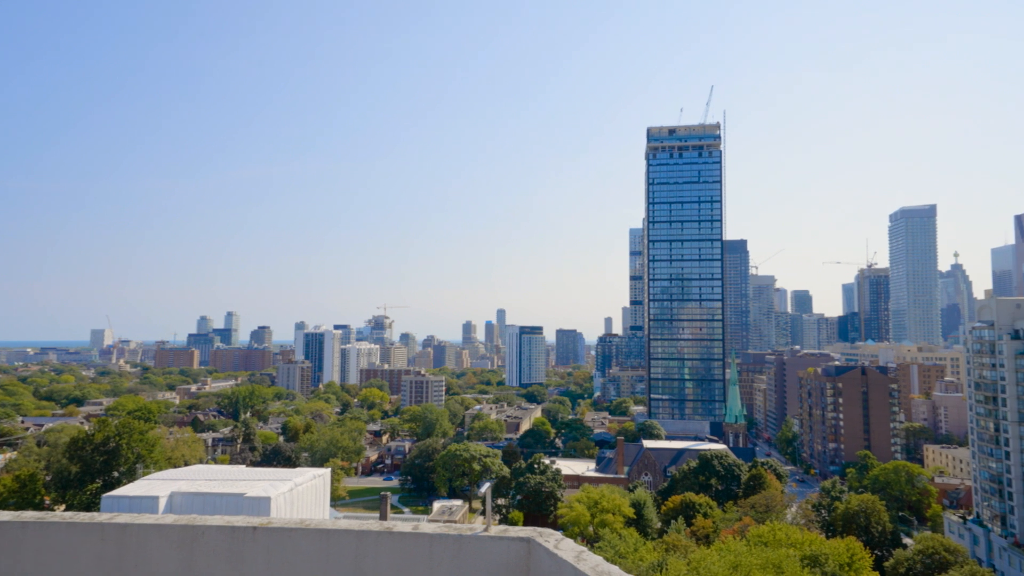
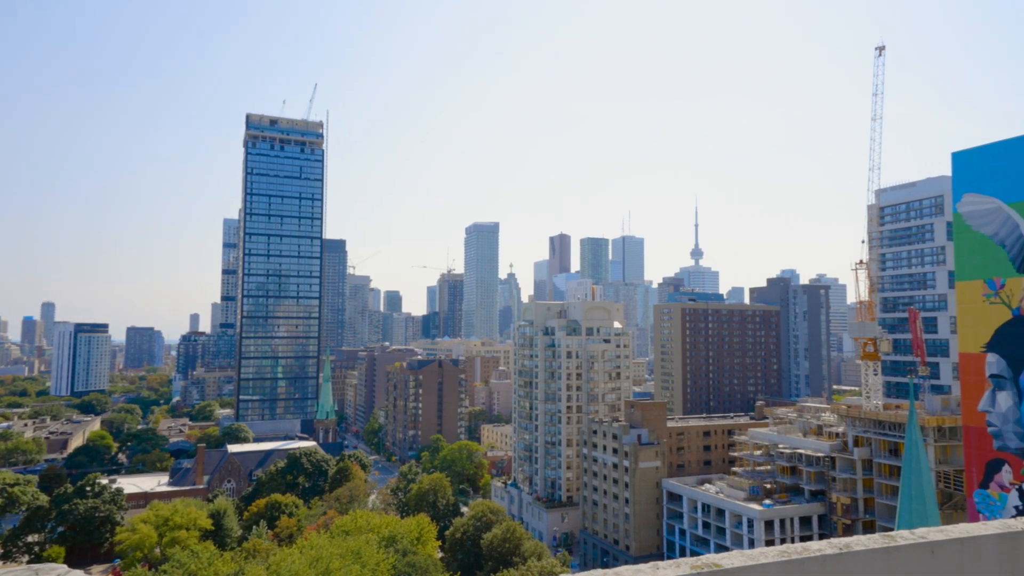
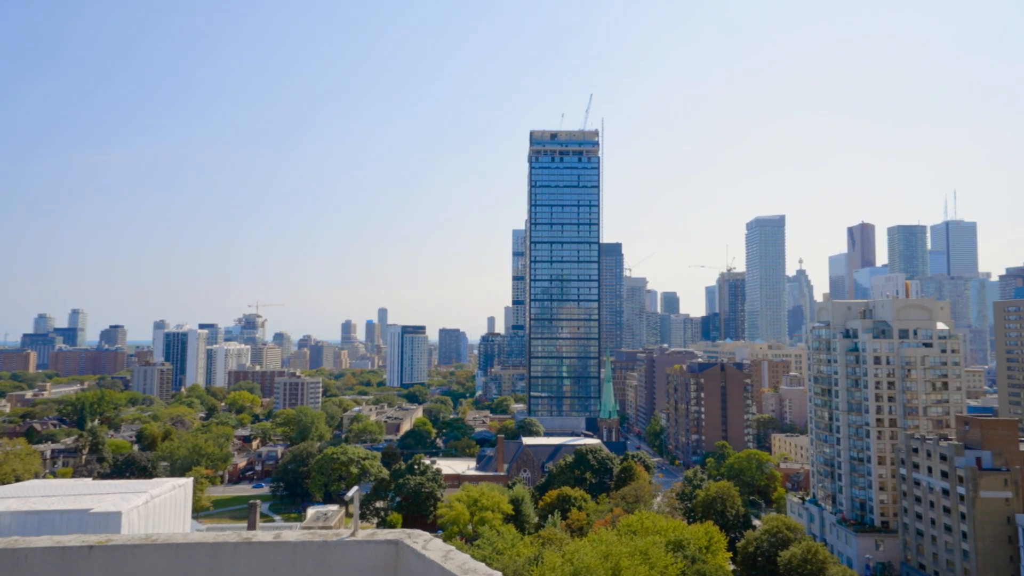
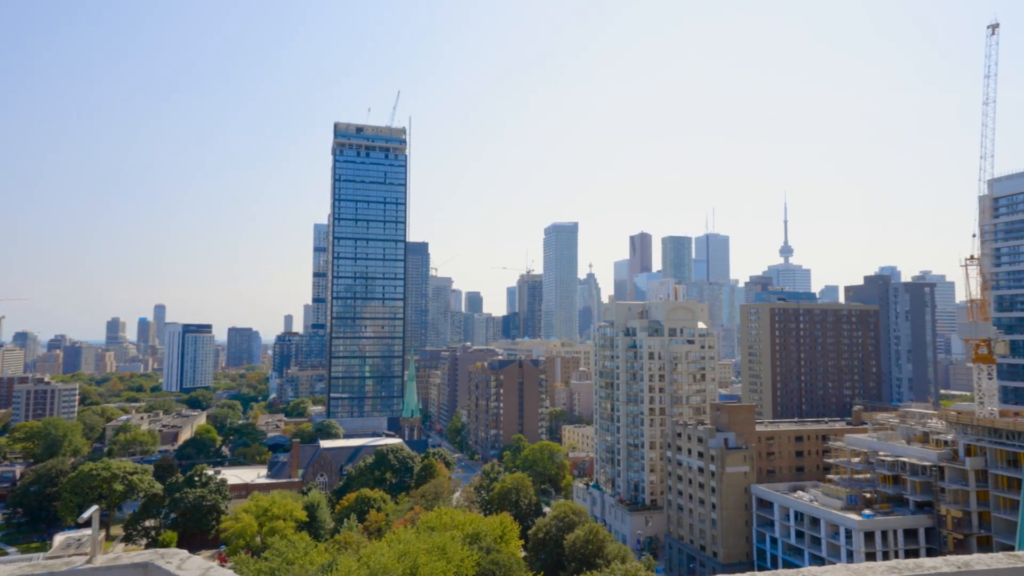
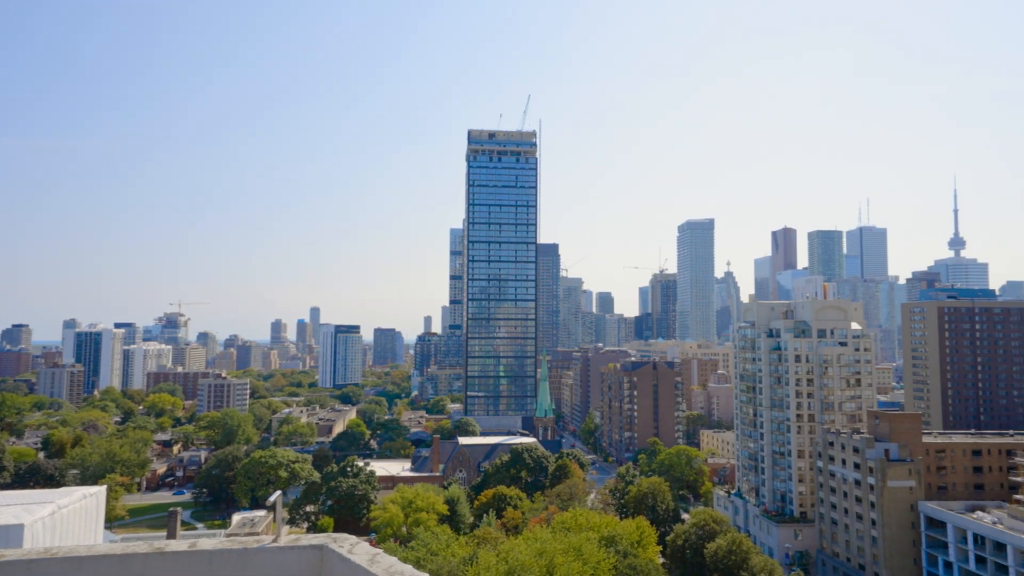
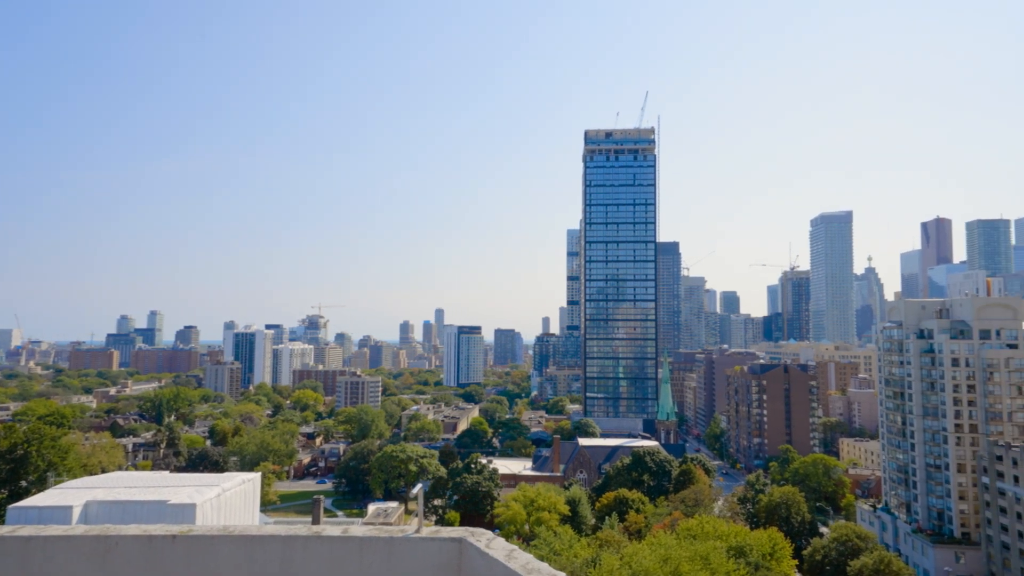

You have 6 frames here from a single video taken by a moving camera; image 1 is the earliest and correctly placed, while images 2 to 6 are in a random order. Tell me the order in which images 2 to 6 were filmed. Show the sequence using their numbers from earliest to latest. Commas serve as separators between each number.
6, 3, 5, 4, 2
